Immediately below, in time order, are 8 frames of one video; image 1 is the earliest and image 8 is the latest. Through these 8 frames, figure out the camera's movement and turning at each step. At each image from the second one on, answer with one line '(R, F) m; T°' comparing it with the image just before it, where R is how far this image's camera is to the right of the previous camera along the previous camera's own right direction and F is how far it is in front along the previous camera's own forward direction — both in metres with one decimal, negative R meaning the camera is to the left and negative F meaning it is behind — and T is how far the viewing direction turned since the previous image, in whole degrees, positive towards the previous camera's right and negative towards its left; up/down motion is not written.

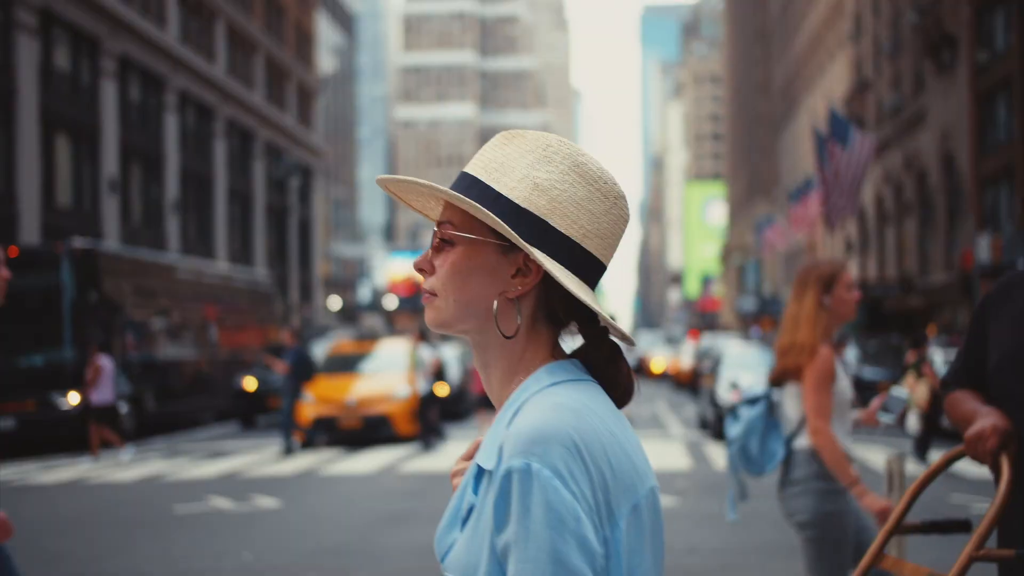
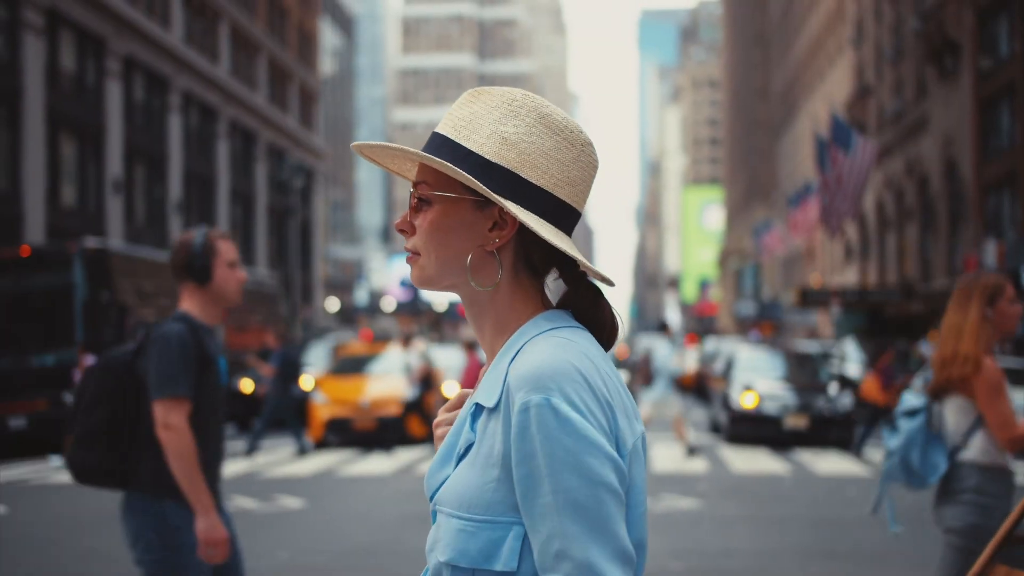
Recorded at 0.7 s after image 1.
(-0.2, 0.0) m; 0°
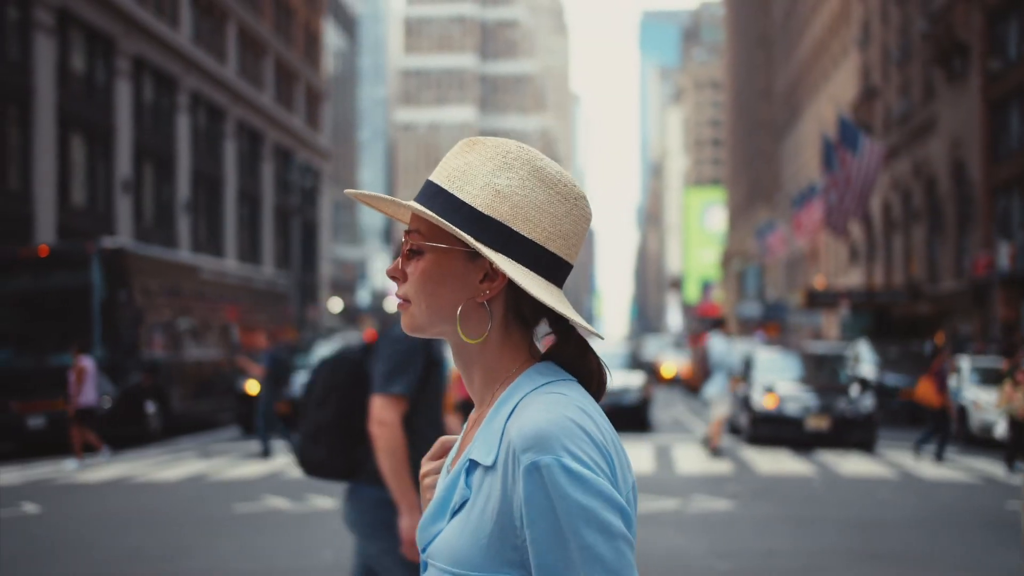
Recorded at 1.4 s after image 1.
(-0.2, 0.0) m; 0°
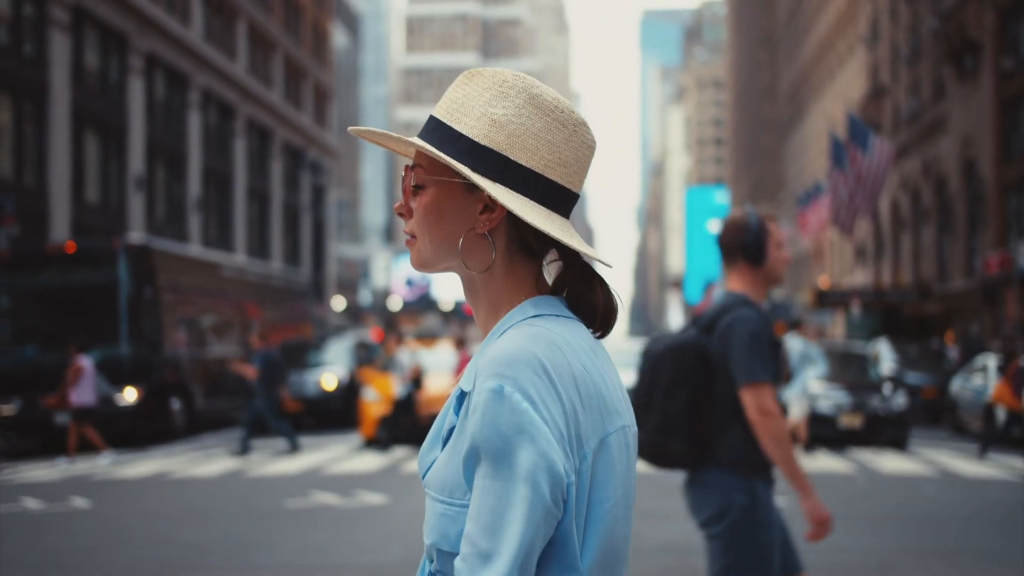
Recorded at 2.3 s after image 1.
(-0.4, 0.0) m; 0°
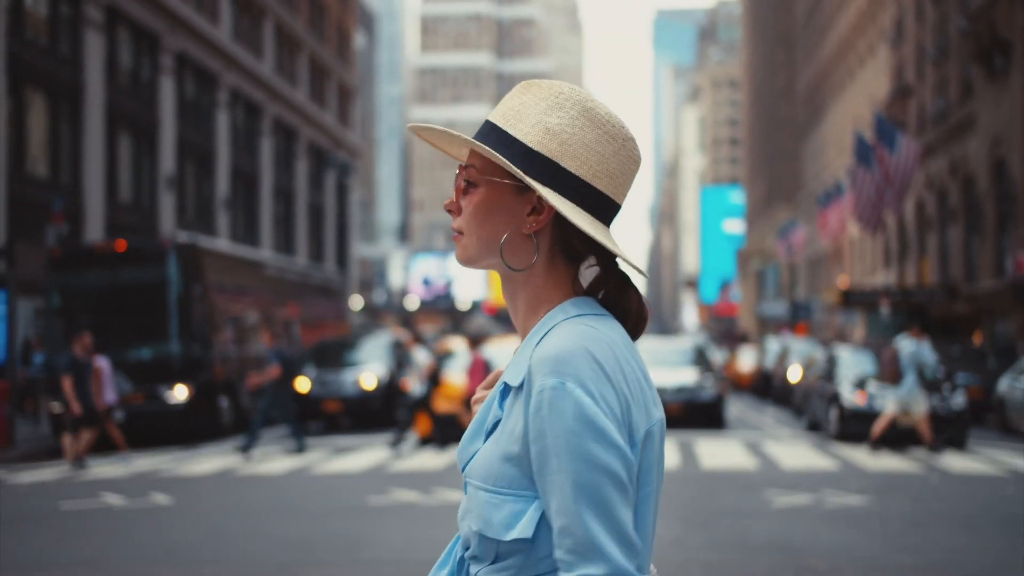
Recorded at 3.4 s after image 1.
(-0.5, 0.0) m; -1°
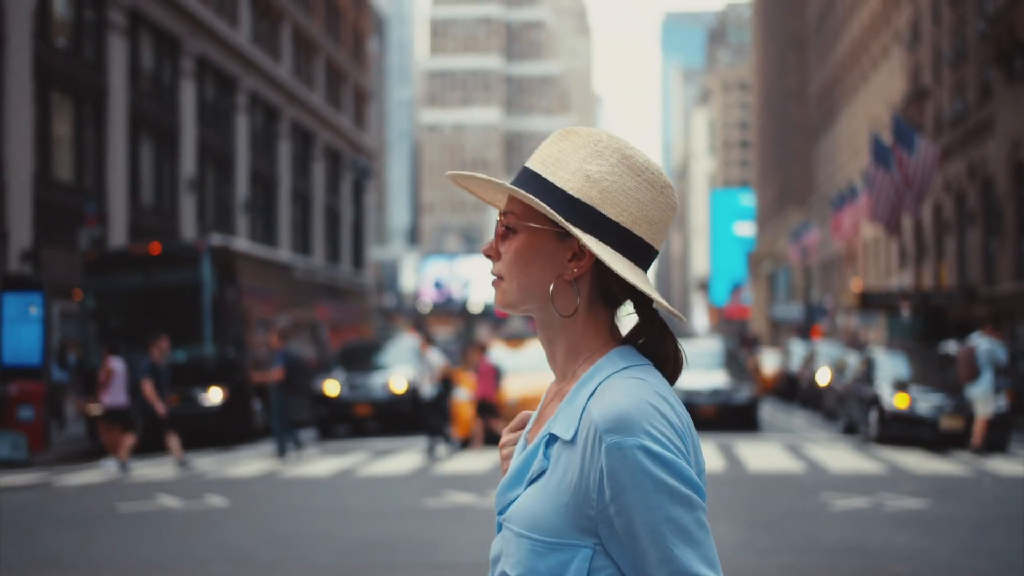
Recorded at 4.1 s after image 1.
(-0.3, 0.0) m; 0°
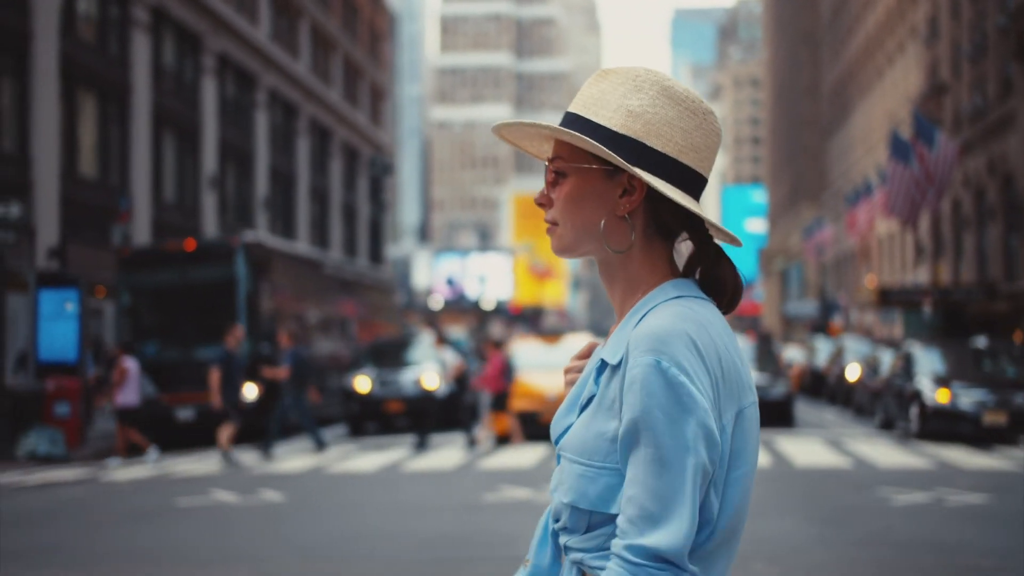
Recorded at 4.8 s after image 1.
(-0.3, 0.0) m; -1°
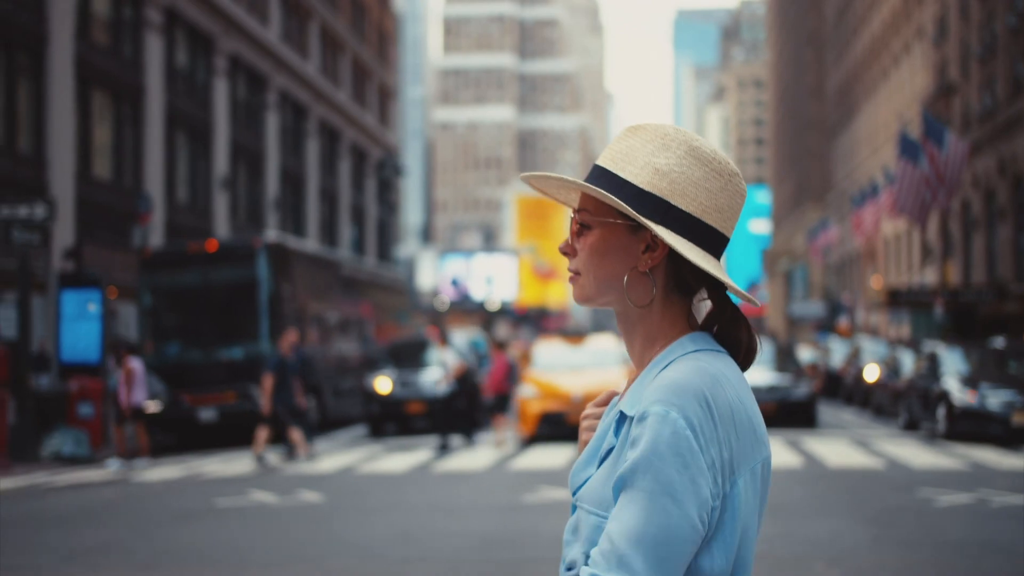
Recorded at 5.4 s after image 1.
(-0.3, 0.0) m; 0°
